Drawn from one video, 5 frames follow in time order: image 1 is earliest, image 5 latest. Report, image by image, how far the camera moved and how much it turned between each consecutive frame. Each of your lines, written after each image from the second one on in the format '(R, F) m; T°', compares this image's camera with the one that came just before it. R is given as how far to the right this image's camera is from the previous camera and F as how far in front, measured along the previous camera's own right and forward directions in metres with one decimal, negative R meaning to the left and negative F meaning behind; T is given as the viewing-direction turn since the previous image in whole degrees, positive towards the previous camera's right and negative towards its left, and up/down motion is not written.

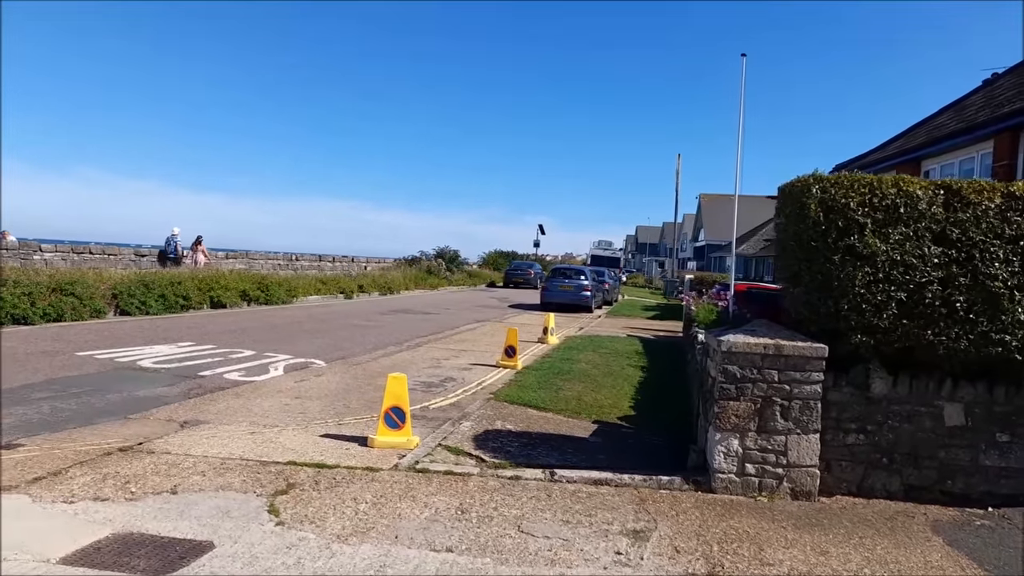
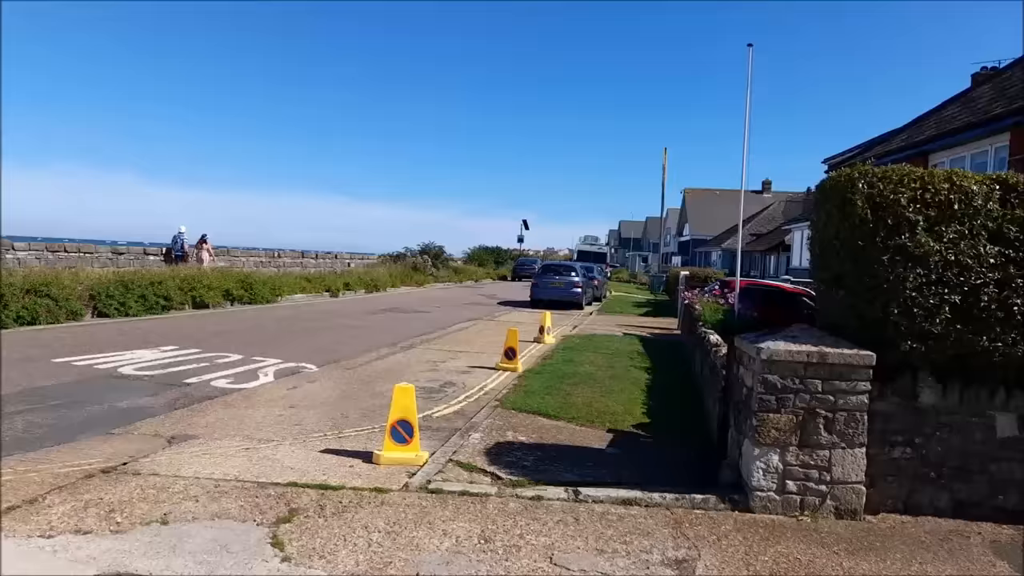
(-0.3, +0.4) m; +1°
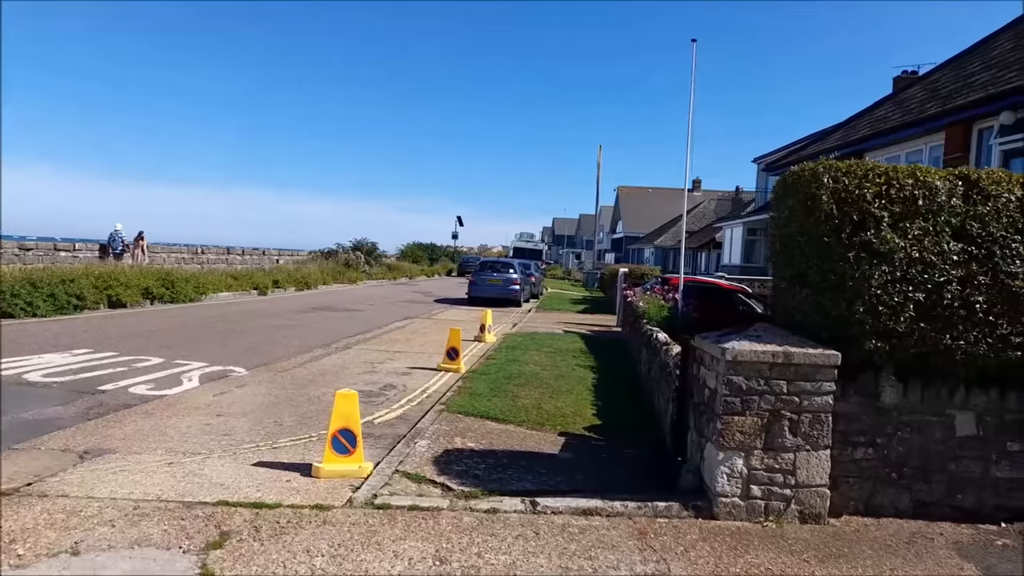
(-0.1, +0.3) m; +5°
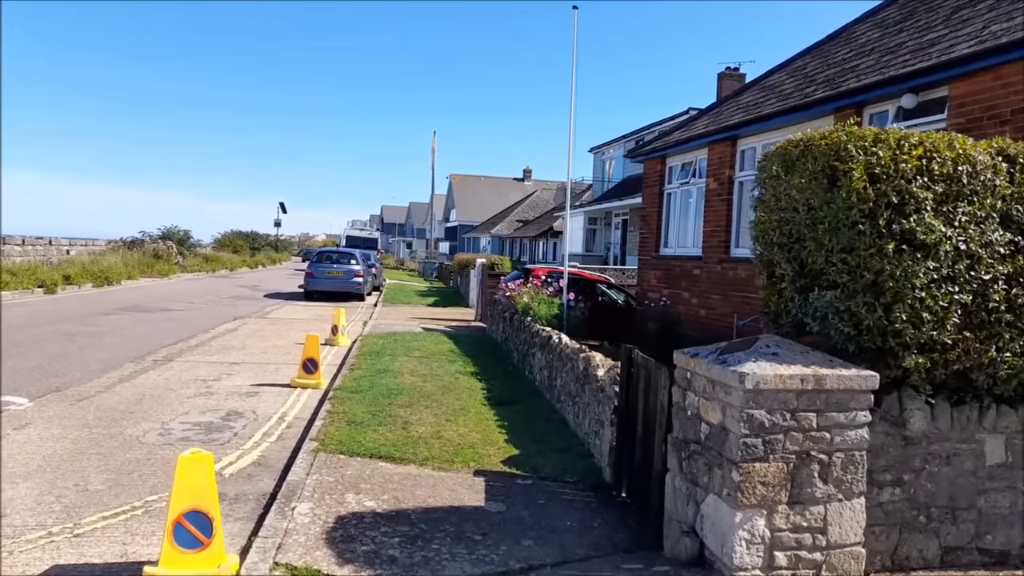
(-0.6, +1.6) m; +14°
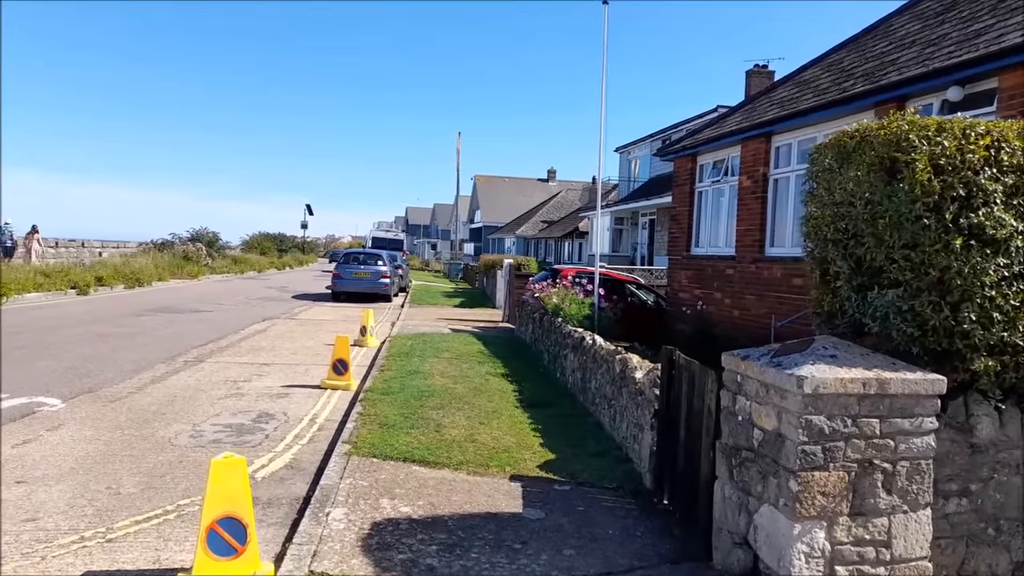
(-0.1, +0.2) m; -2°
